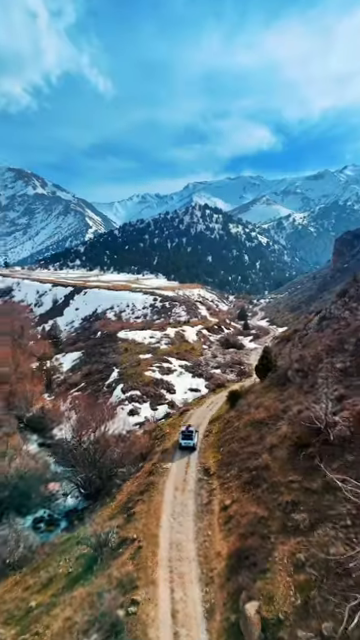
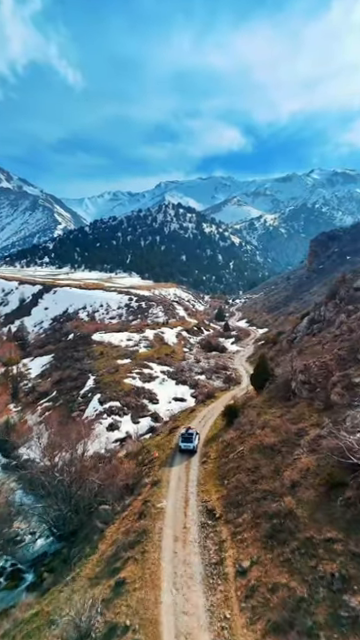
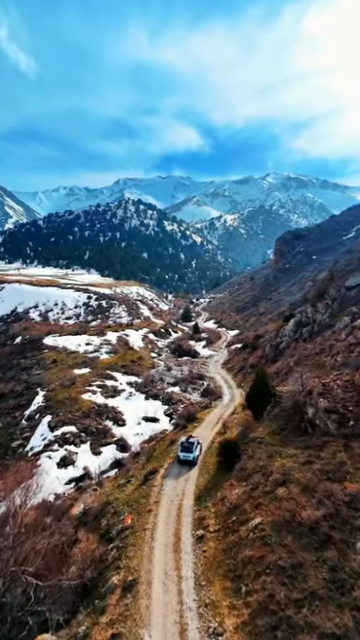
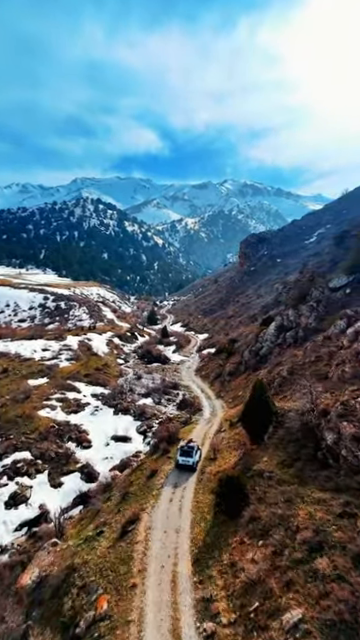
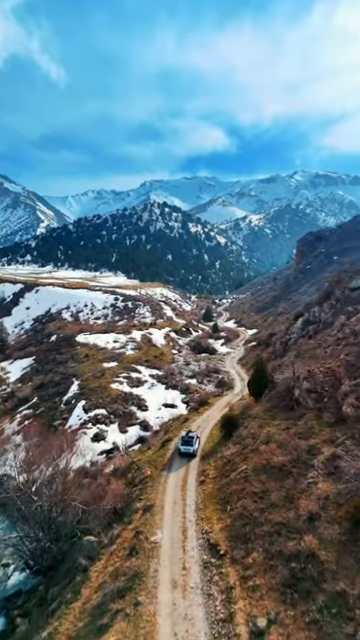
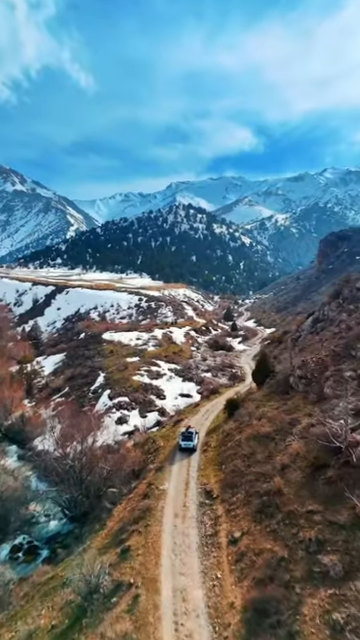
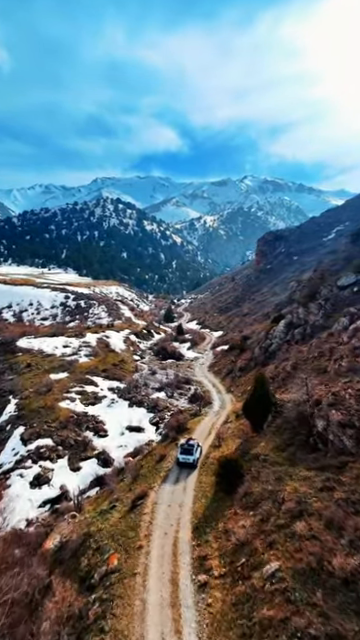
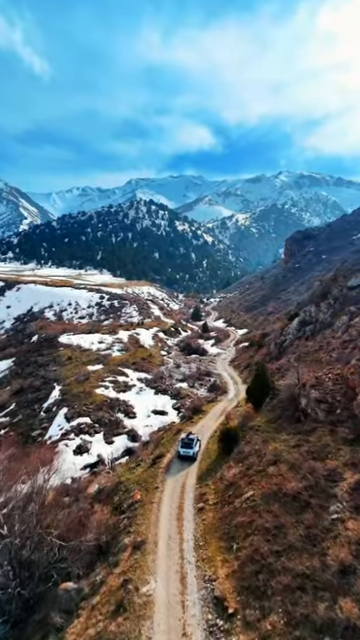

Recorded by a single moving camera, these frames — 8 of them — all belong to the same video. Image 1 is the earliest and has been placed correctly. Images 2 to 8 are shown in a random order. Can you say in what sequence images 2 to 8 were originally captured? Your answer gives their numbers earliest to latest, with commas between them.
6, 2, 5, 8, 3, 7, 4
